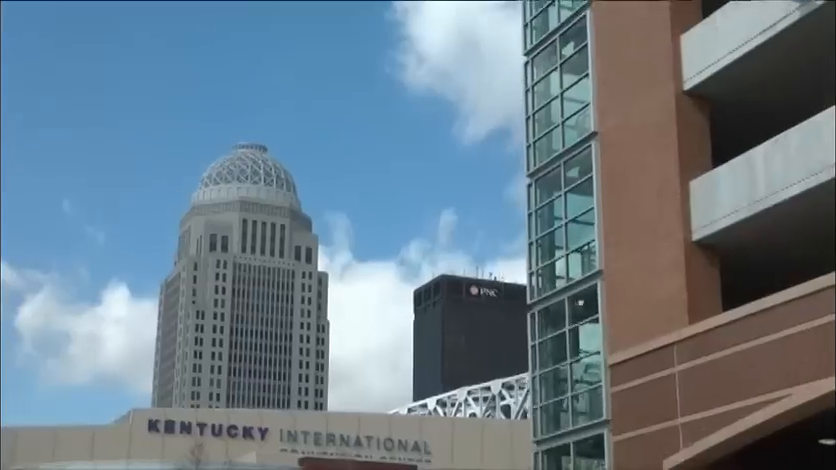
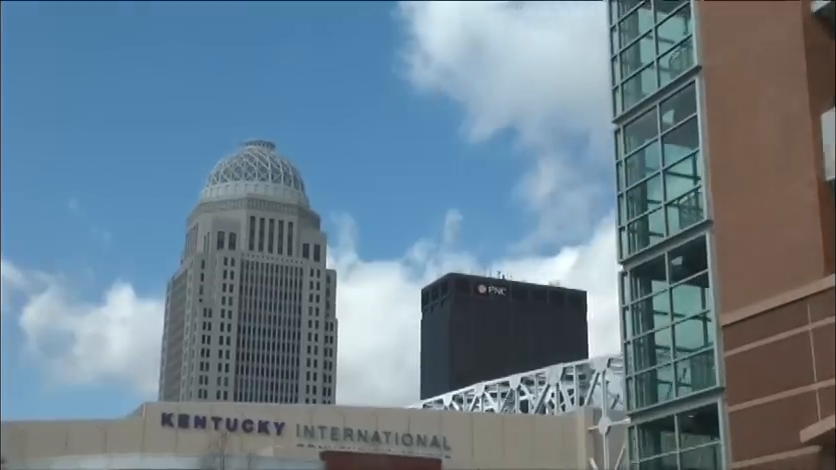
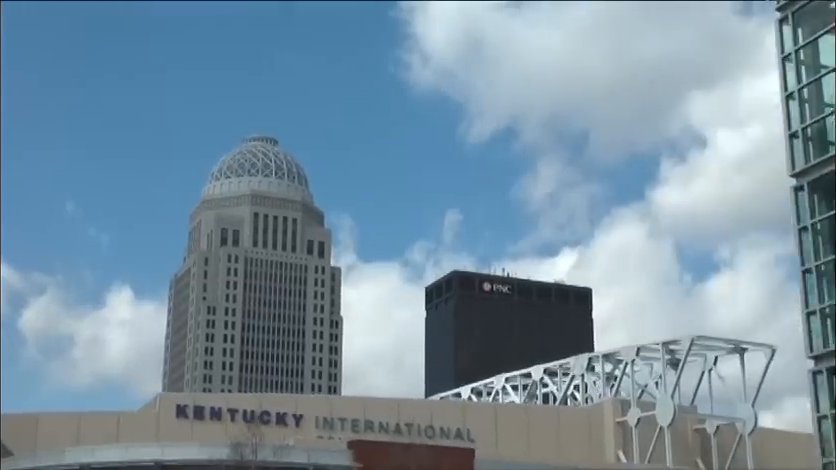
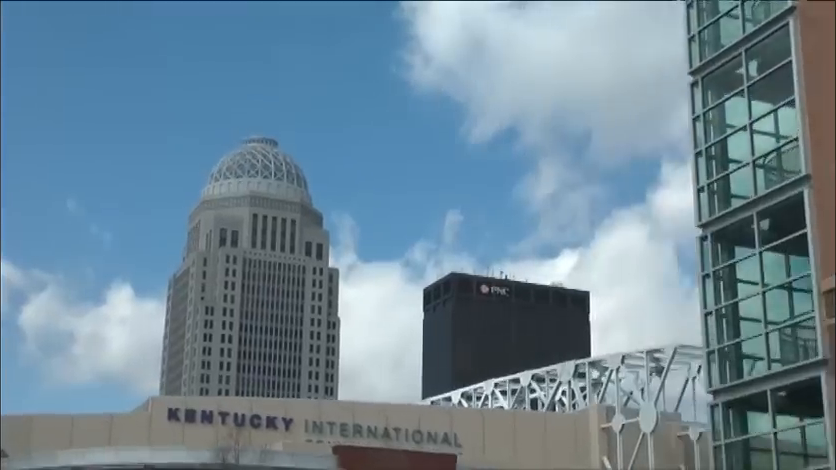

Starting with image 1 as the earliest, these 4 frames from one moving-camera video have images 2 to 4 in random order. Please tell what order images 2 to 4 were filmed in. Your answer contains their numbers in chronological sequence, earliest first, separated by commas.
2, 4, 3
